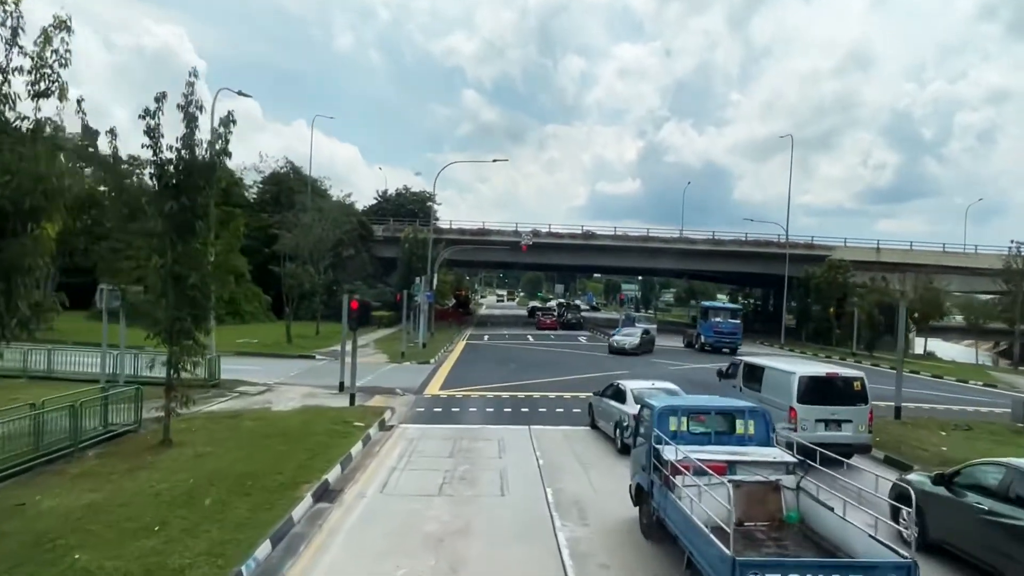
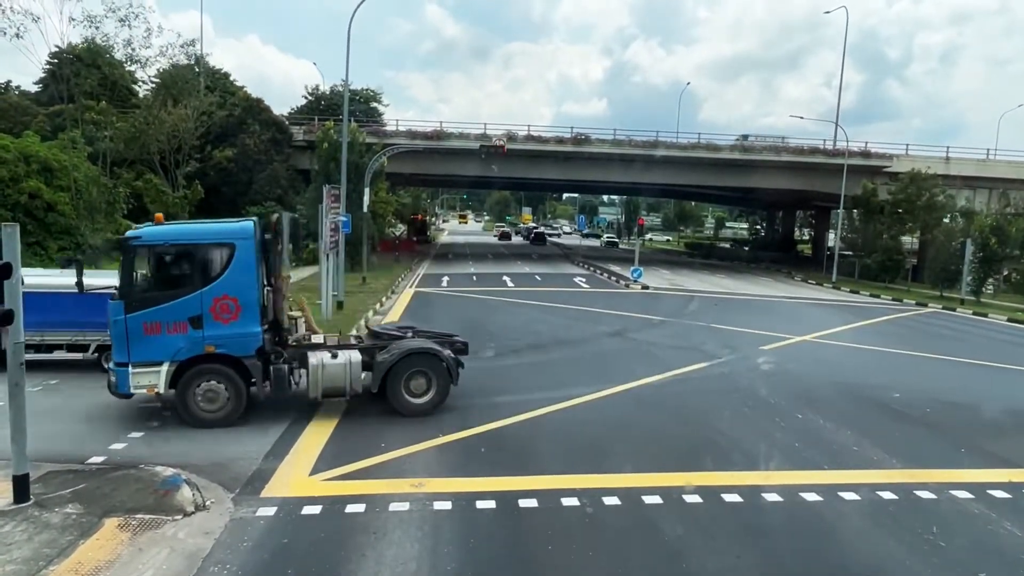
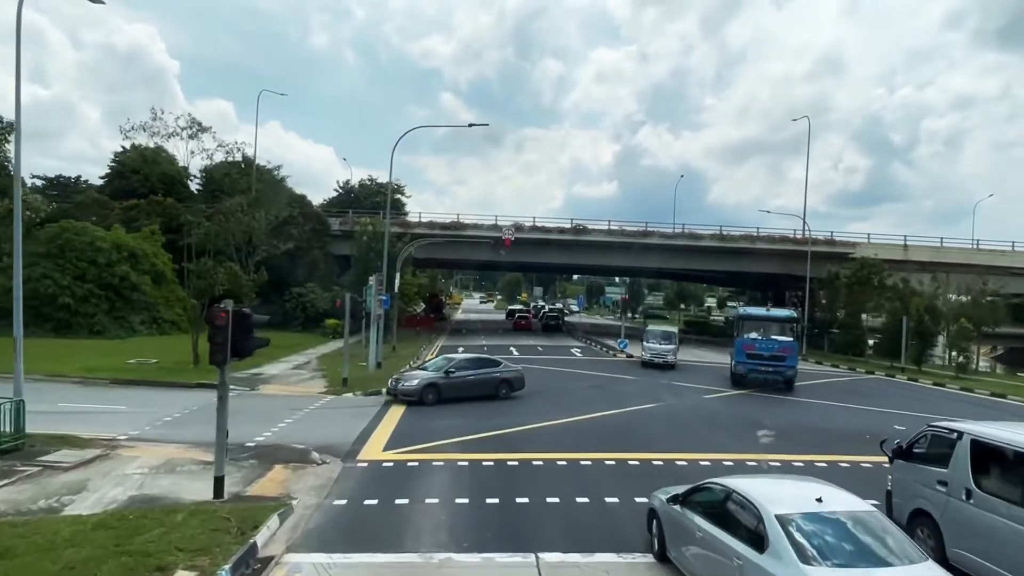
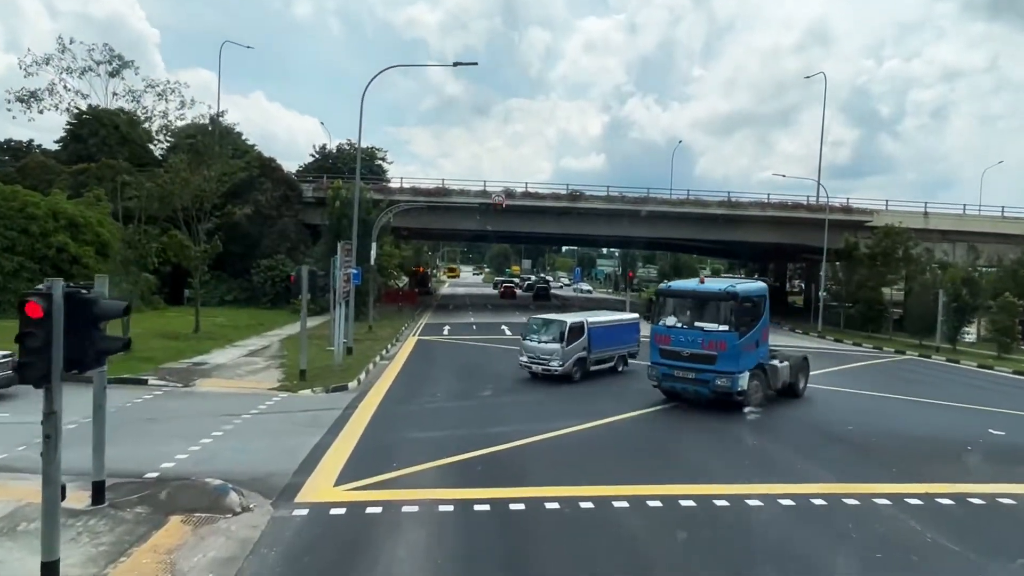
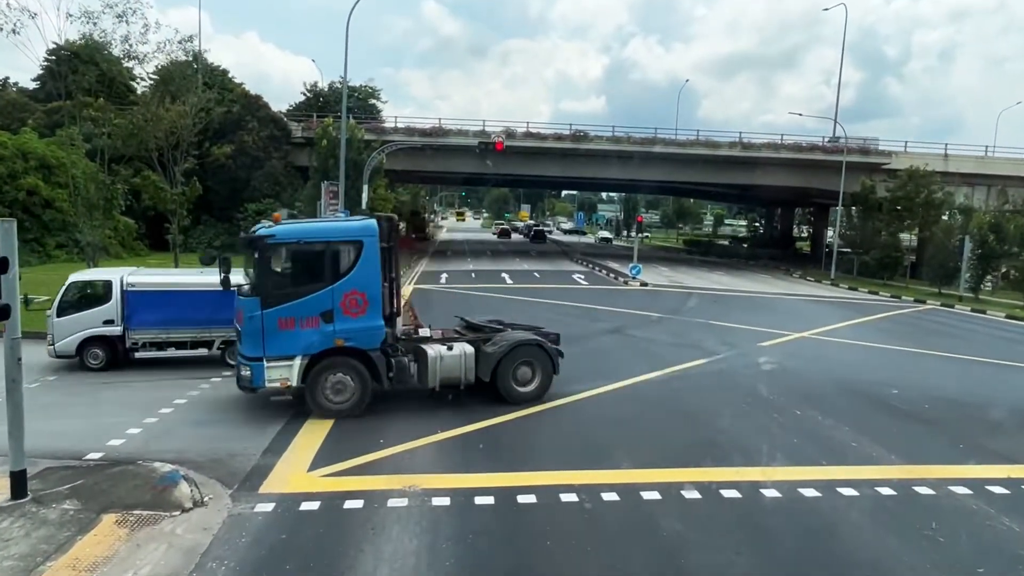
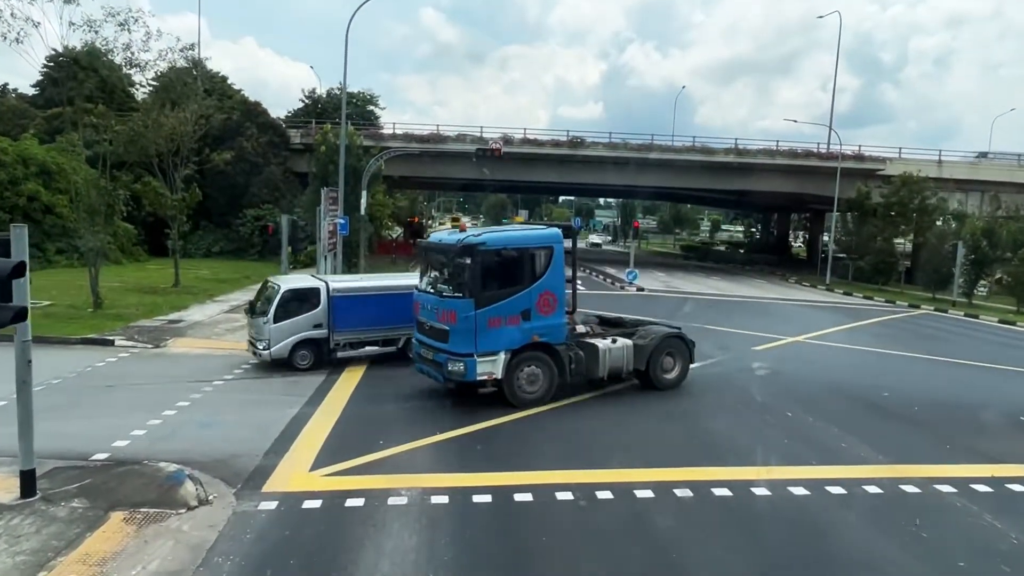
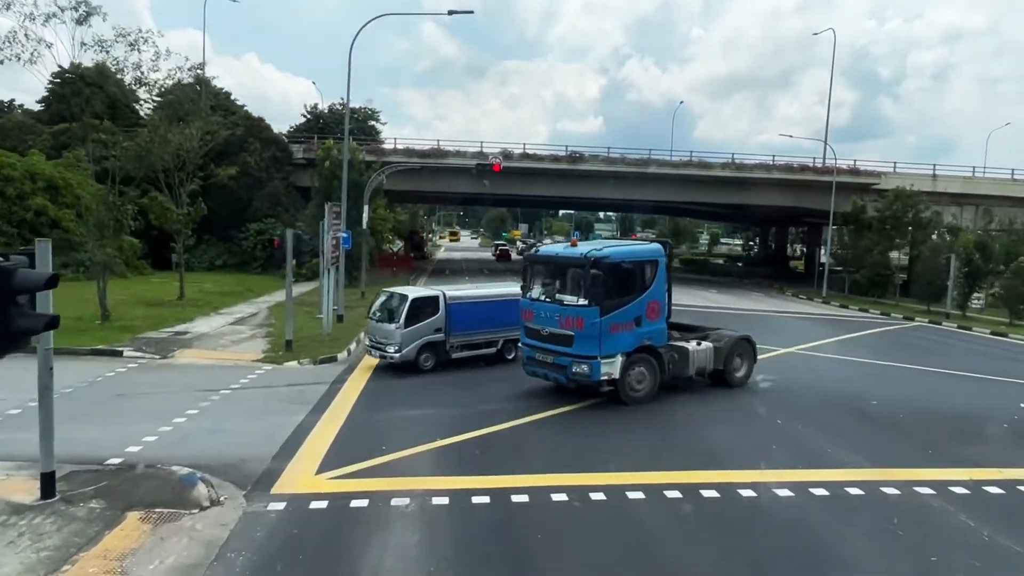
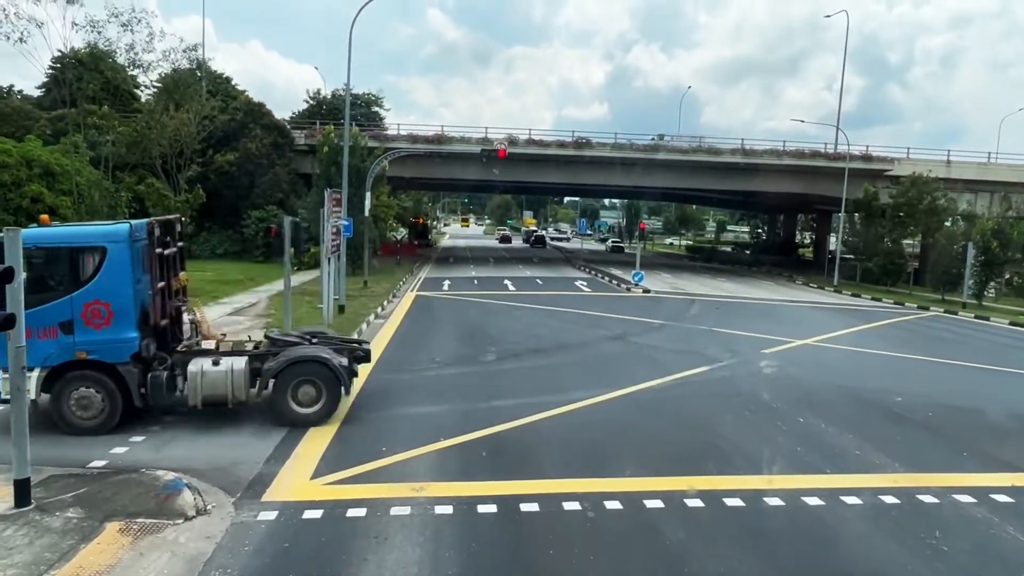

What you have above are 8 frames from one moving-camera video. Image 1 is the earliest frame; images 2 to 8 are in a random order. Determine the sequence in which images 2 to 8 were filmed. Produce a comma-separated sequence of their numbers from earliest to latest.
3, 4, 7, 6, 5, 2, 8
